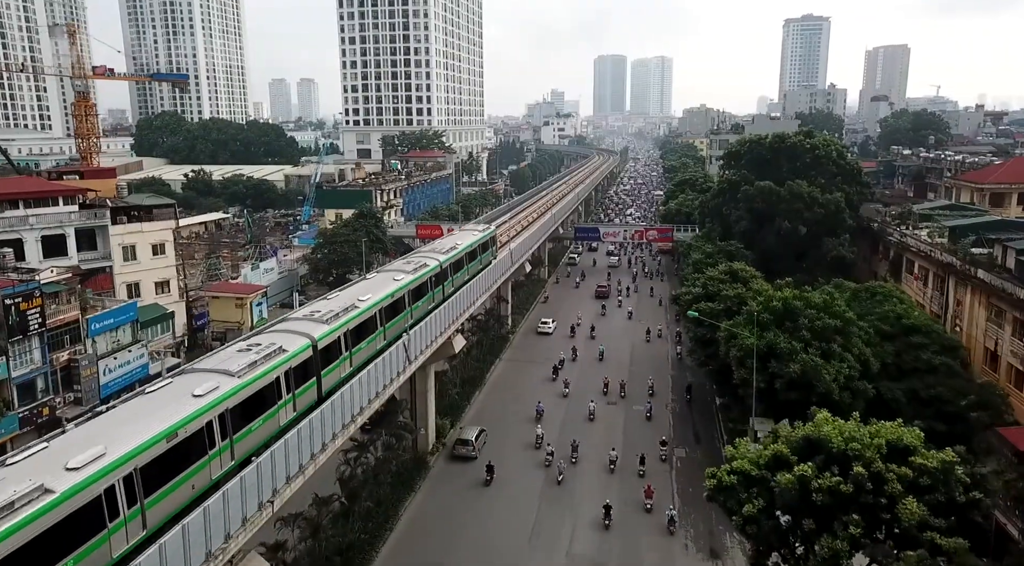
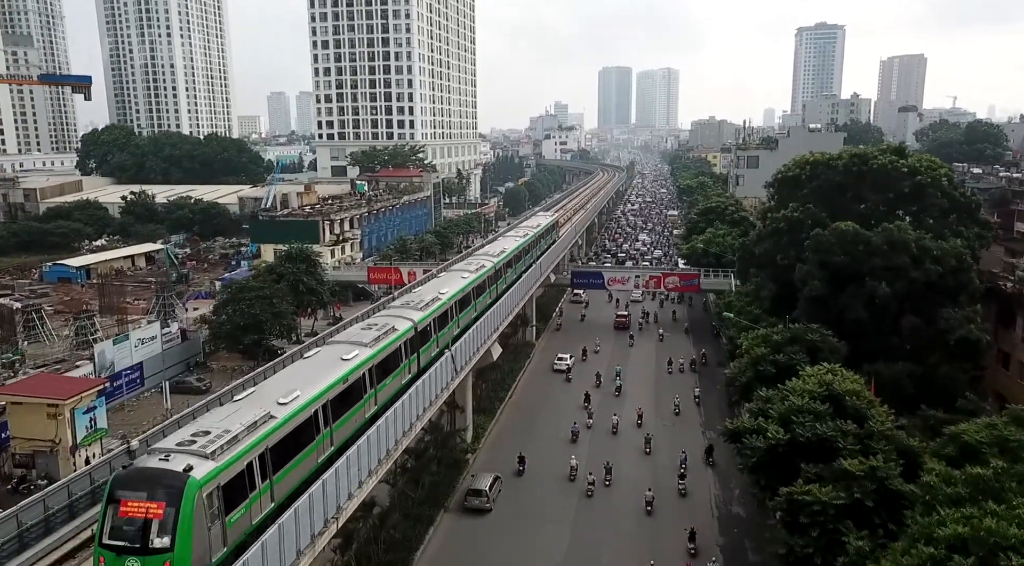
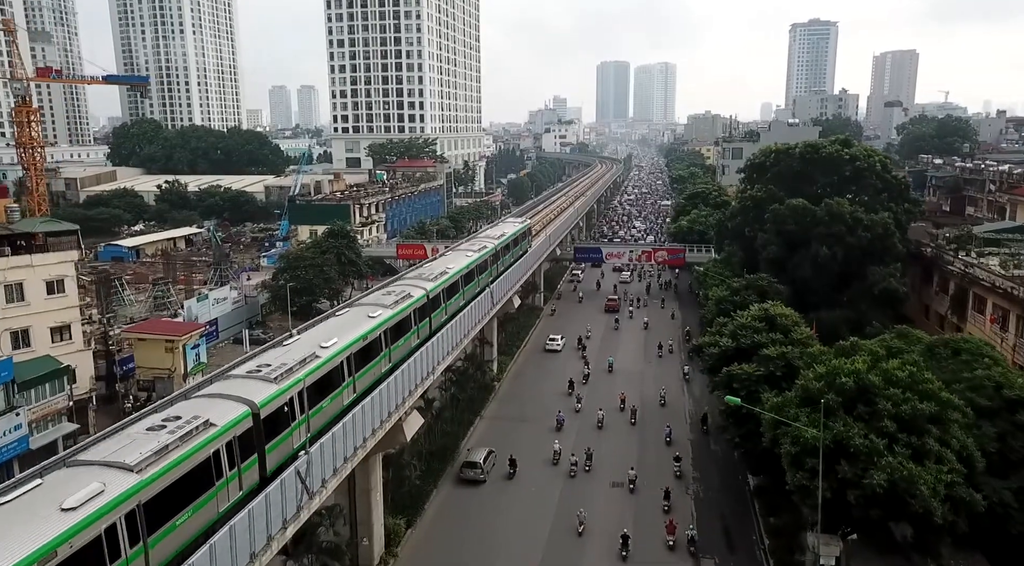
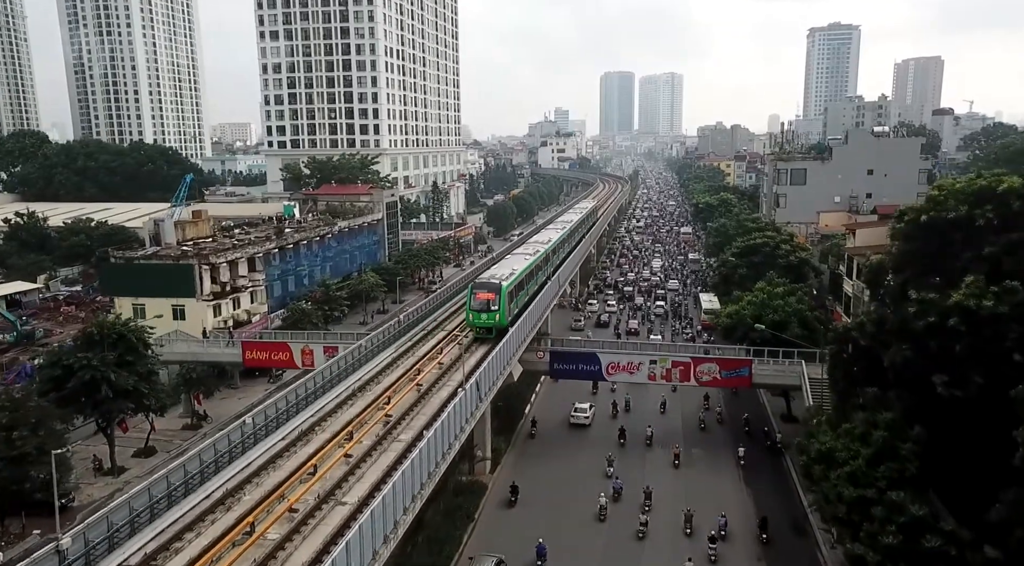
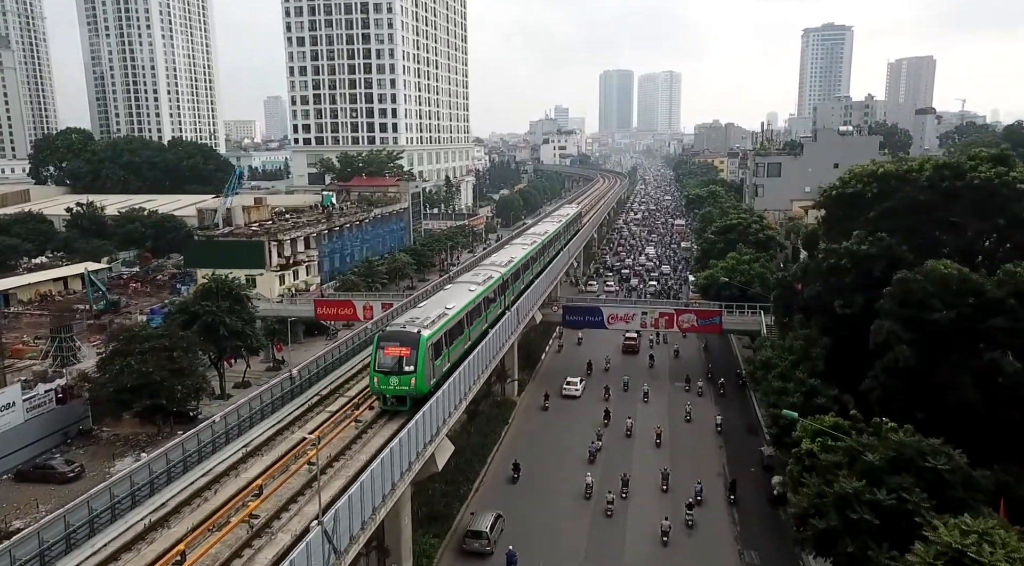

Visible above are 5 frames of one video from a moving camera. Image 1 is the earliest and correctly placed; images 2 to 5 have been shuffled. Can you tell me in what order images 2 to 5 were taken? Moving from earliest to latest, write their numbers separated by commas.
3, 2, 5, 4
